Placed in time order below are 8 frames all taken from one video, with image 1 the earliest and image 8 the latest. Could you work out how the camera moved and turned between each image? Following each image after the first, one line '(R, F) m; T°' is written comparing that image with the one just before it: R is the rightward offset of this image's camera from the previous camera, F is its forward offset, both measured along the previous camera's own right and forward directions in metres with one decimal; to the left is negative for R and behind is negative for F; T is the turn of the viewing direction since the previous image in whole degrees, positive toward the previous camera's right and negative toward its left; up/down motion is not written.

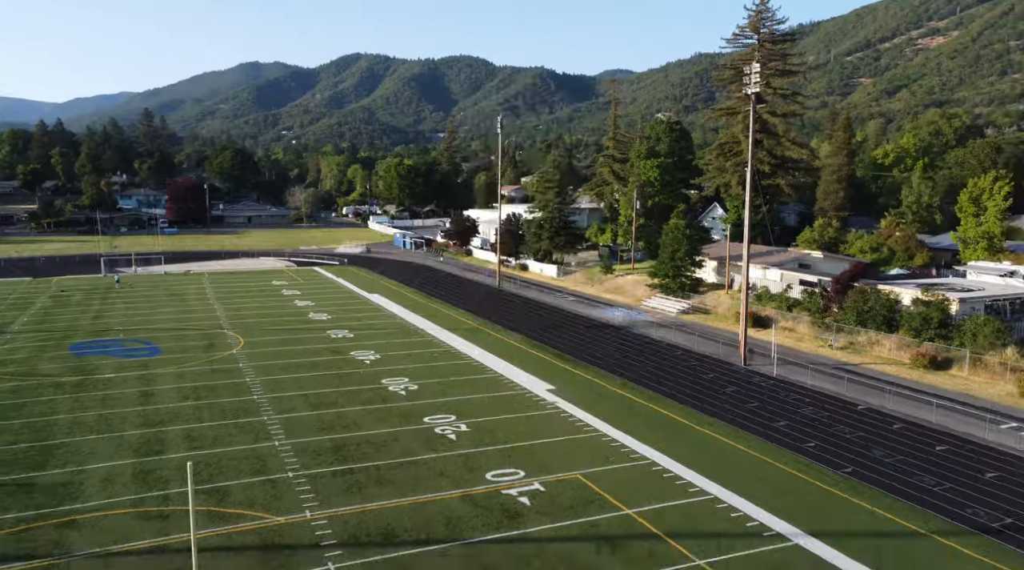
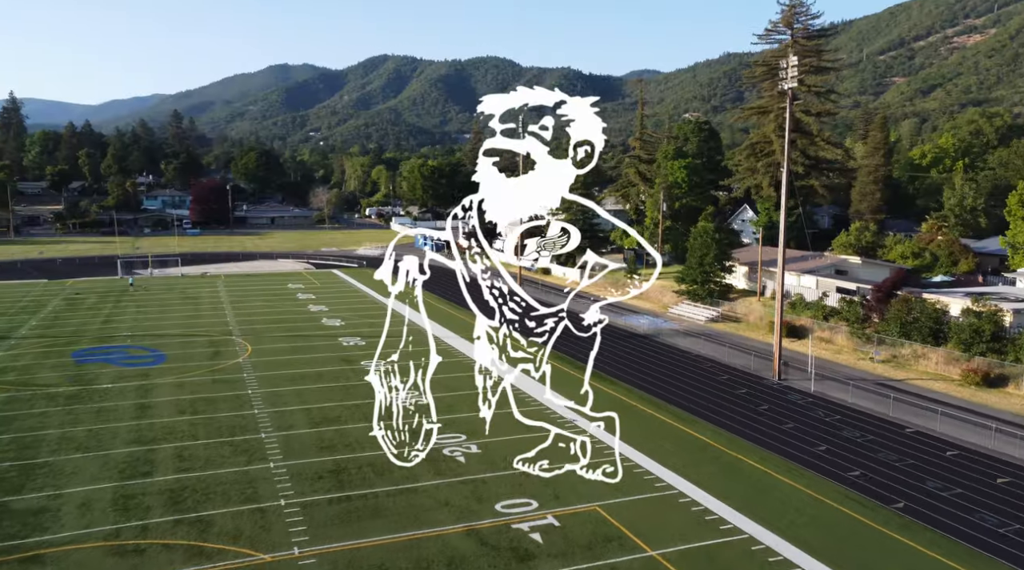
(+0.3, +1.6) m; -2°
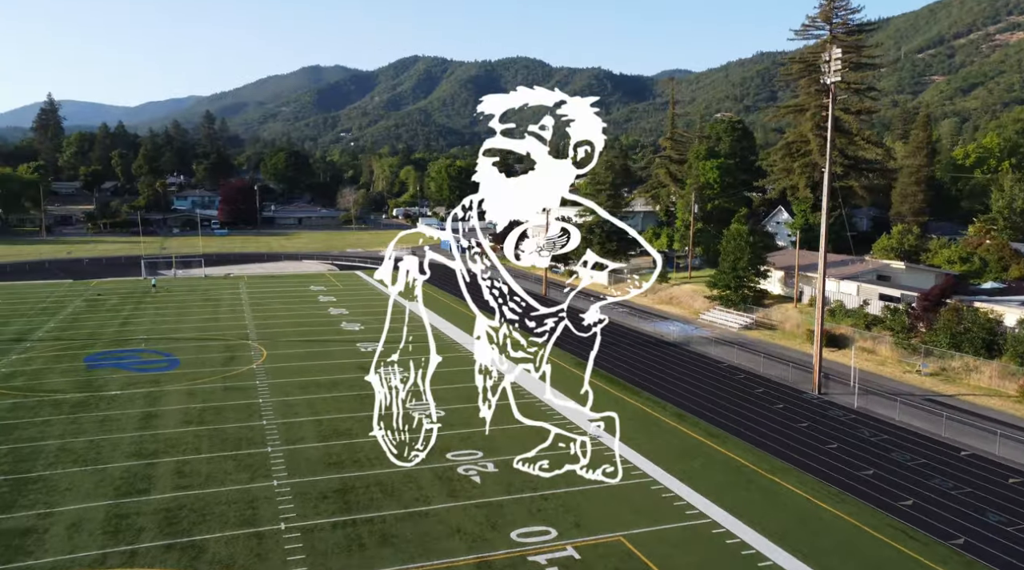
(+0.2, +1.3) m; -2°
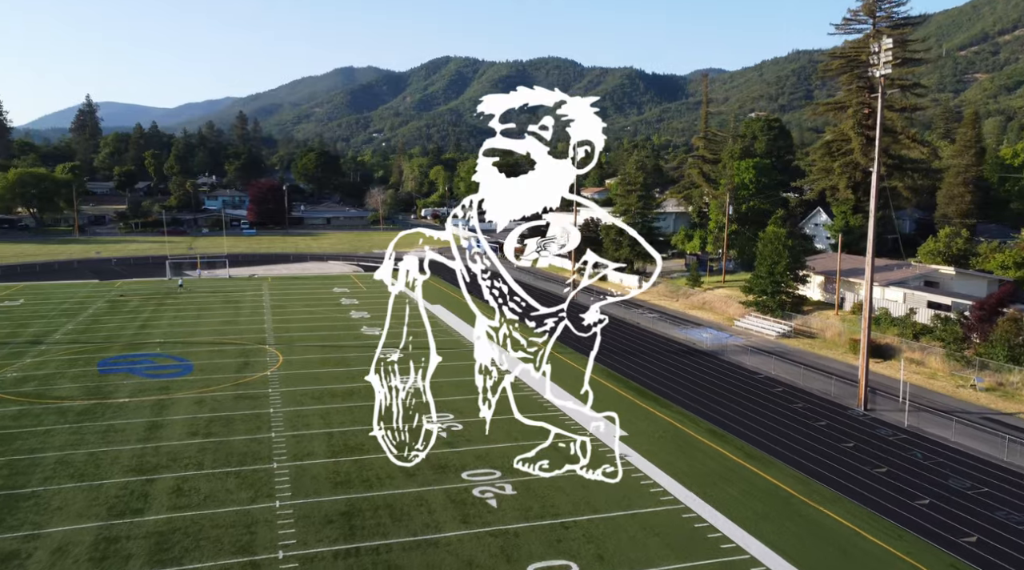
(+0.2, +1.3) m; -2°
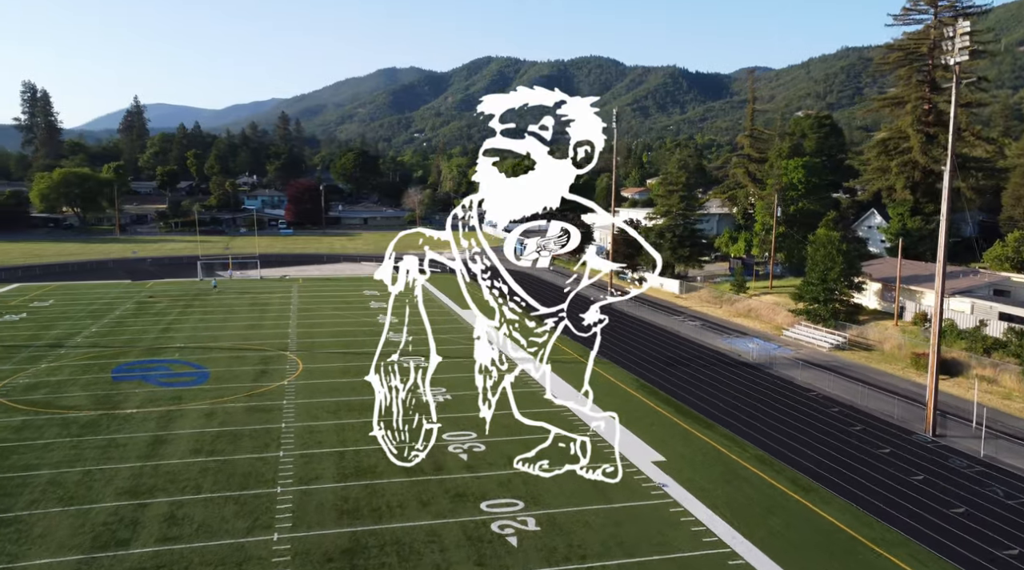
(+0.3, +1.8) m; -3°
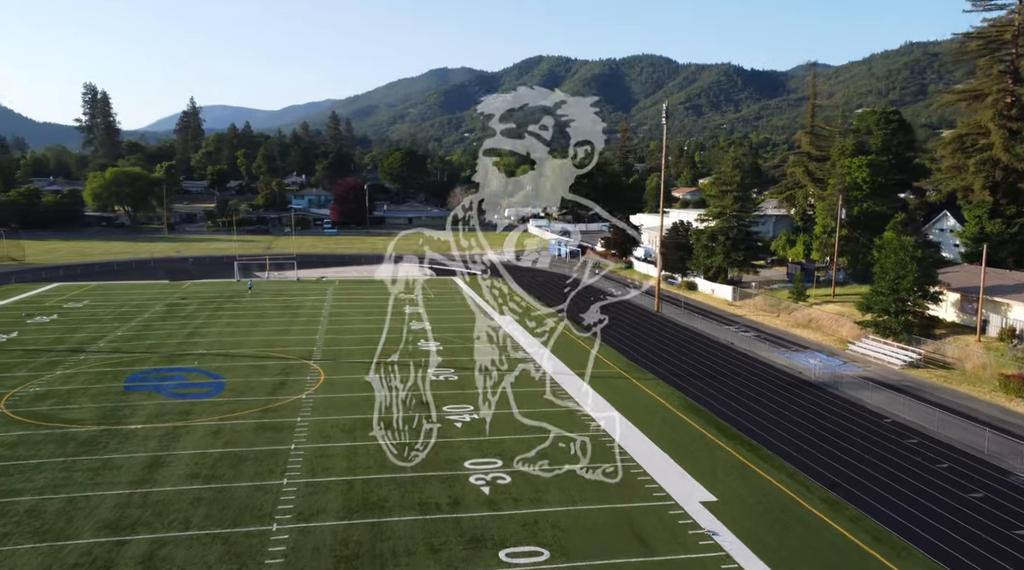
(+0.4, +2.2) m; -4°
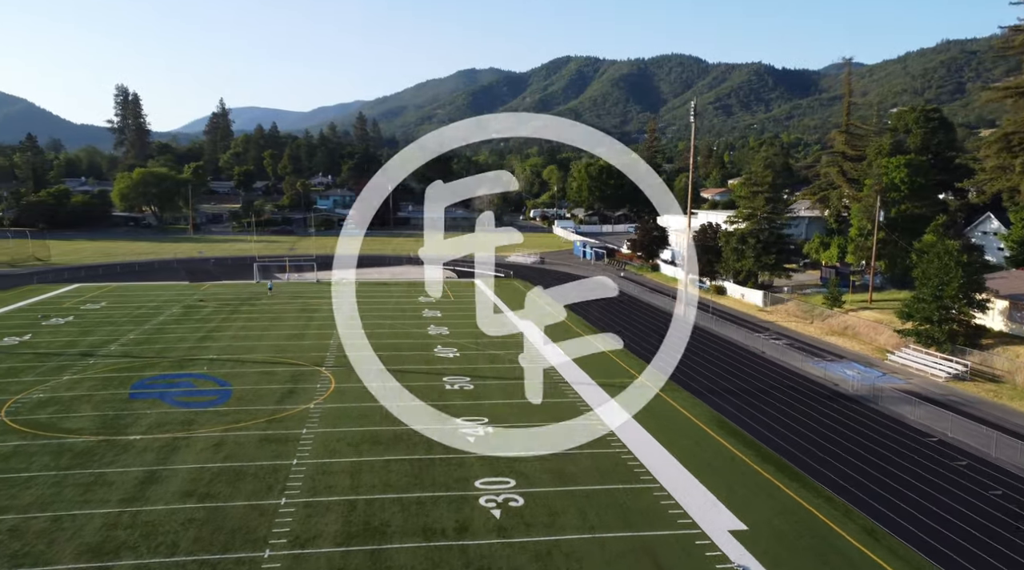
(+0.3, +1.2) m; -2°
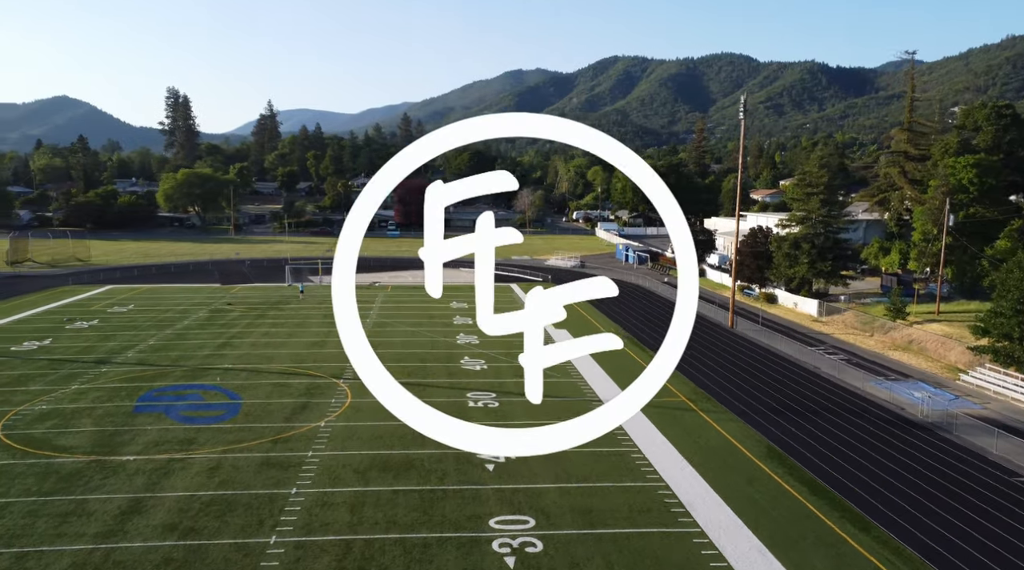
(+0.5, +2.0) m; -3°
